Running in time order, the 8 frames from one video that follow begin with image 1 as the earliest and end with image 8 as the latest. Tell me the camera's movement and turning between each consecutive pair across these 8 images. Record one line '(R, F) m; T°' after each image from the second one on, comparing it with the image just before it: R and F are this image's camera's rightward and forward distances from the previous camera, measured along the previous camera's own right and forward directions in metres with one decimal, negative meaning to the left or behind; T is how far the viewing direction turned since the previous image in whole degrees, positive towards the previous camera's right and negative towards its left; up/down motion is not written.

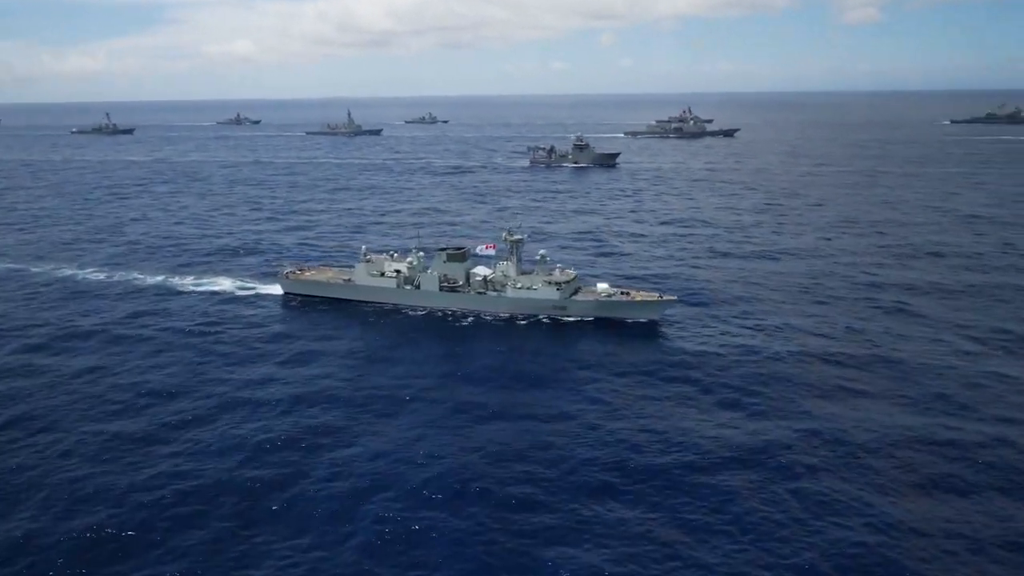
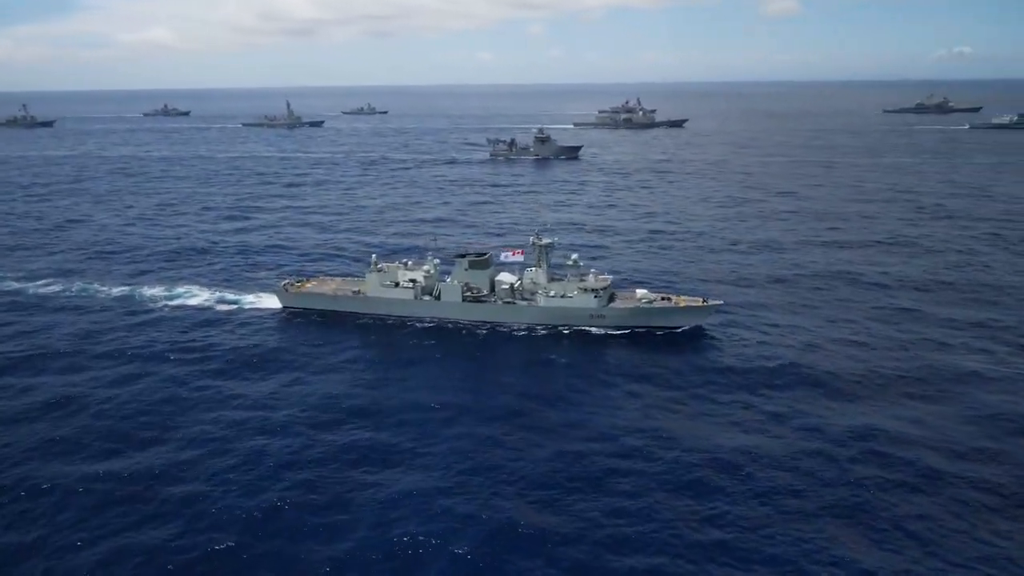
(-6.2, +5.7) m; +5°
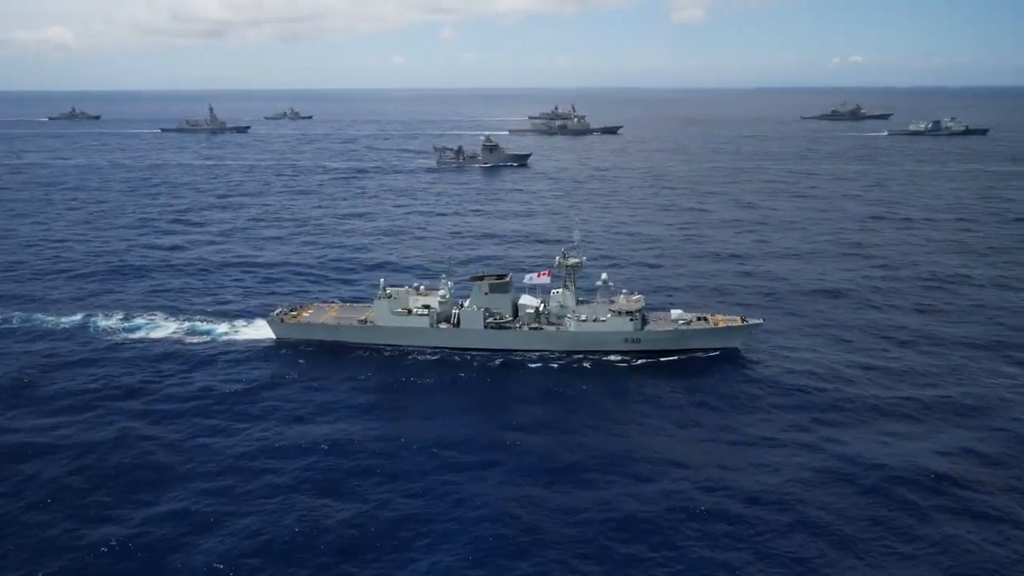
(-6.3, +5.0) m; +6°
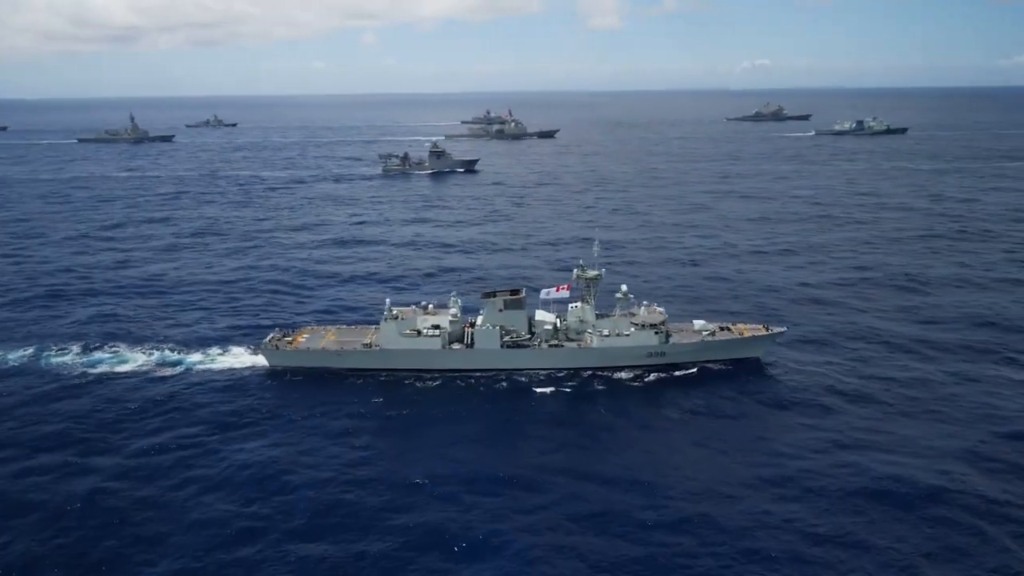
(-5.0, +3.5) m; +5°
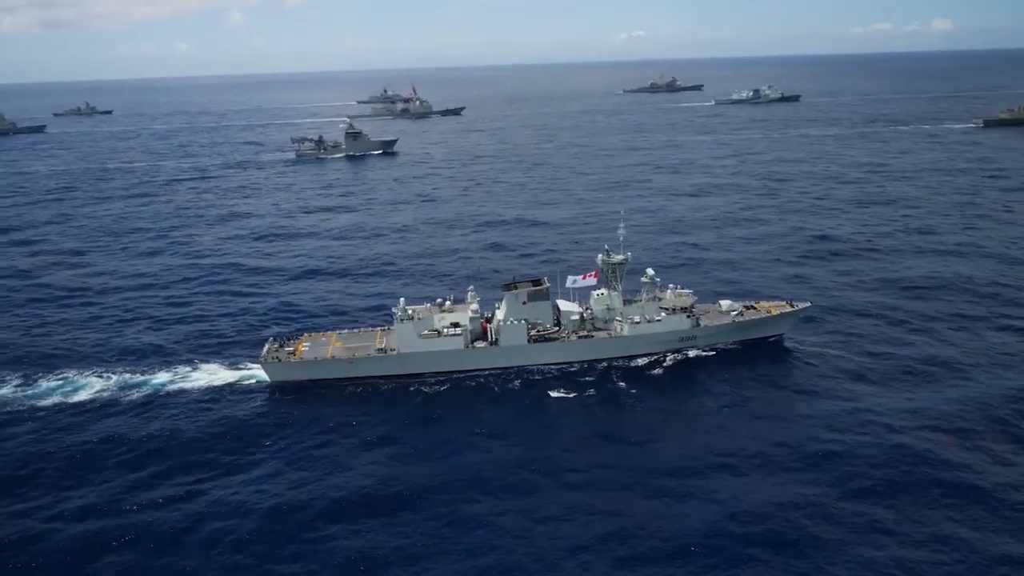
(-6.7, +4.4) m; +7°
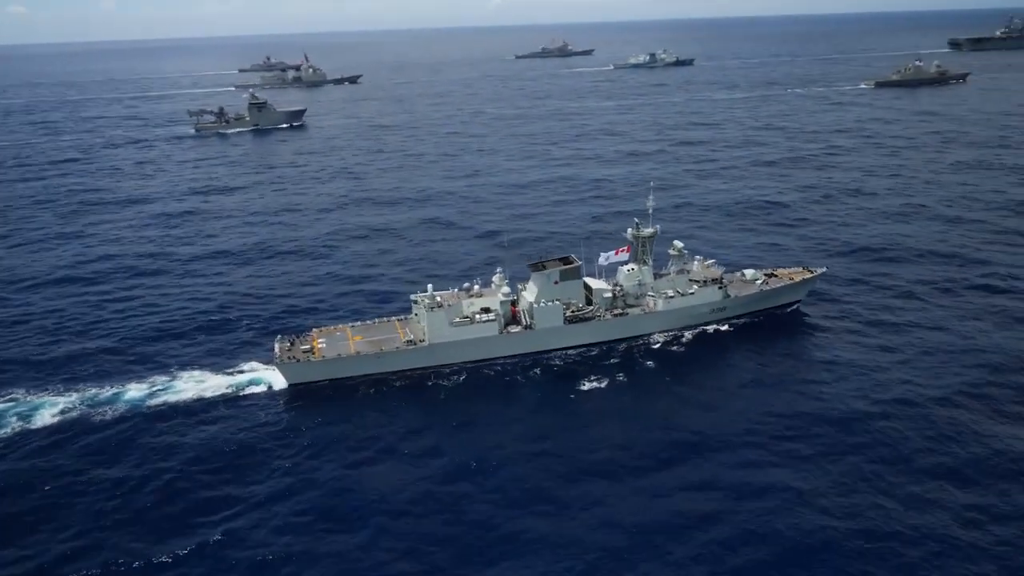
(-7.1, +3.8) m; +8°
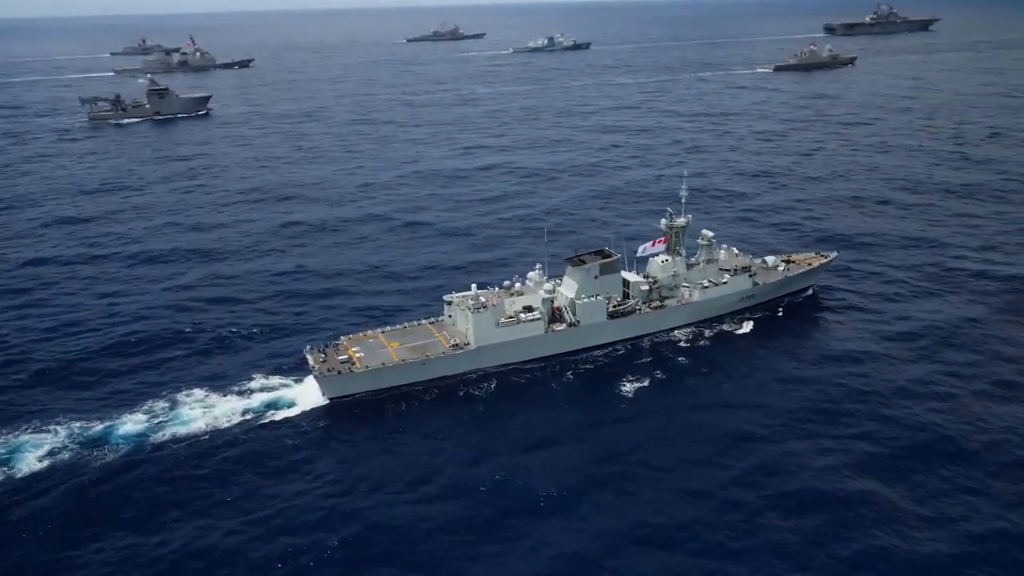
(-7.5, +2.9) m; +8°
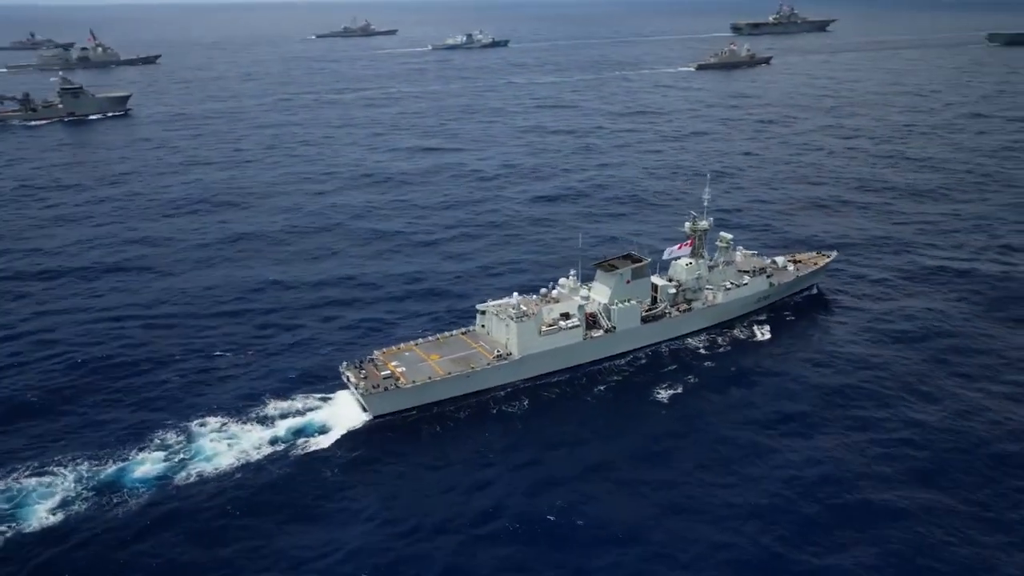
(-6.3, +1.8) m; +6°
